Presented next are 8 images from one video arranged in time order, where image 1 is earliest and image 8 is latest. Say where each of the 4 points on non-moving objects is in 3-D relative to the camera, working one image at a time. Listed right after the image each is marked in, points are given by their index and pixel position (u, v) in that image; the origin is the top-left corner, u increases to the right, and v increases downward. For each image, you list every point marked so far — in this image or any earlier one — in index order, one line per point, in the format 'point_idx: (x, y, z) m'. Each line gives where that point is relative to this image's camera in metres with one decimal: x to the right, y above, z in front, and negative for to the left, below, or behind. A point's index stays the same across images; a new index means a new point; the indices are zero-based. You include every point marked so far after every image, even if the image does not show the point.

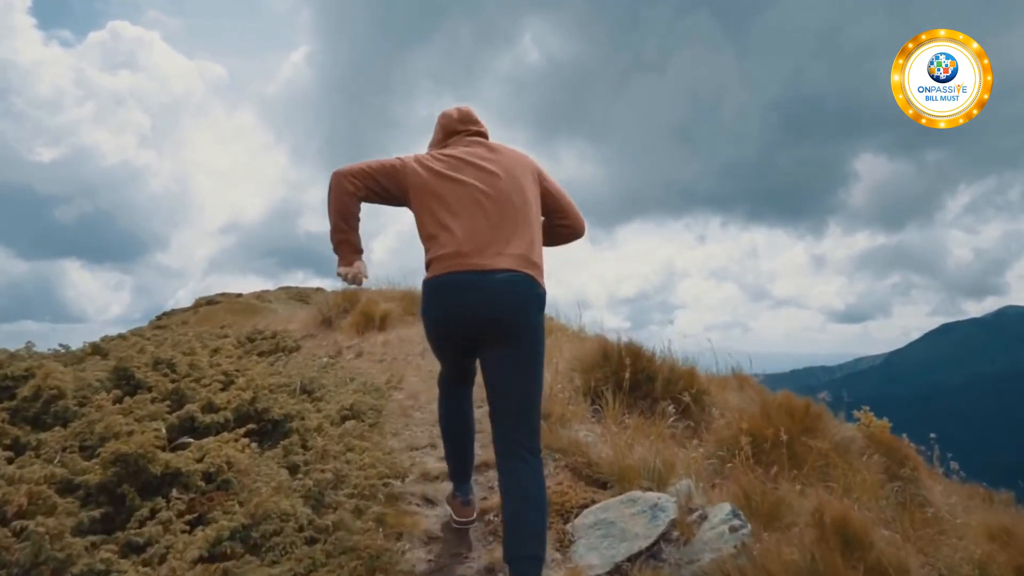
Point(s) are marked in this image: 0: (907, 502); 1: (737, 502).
0: (+2.3, -1.3, +4.1) m
1: (+1.1, -1.1, +3.4) m
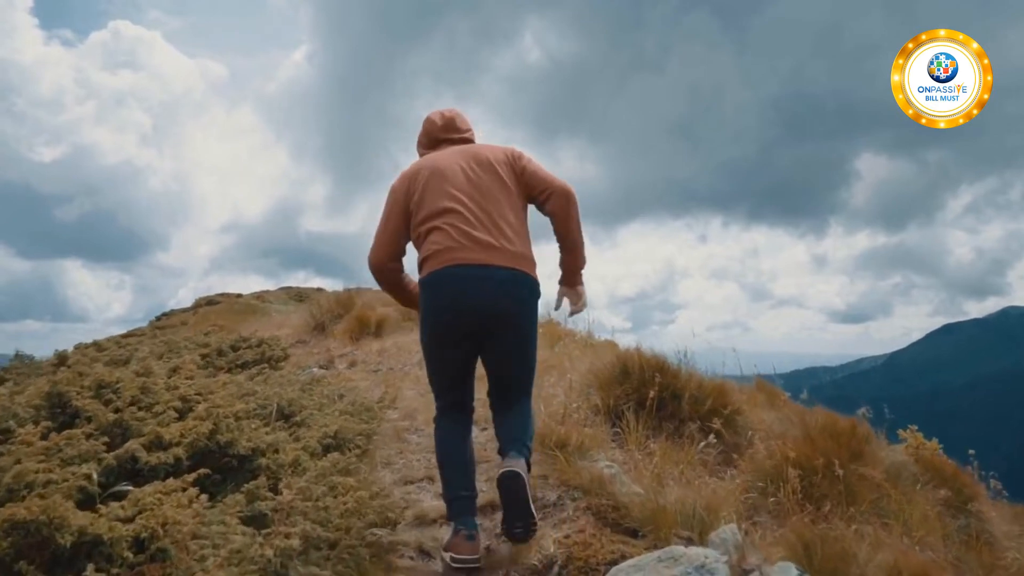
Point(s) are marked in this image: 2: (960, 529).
0: (+2.4, -1.3, +3.7) m
1: (+1.2, -1.1, +3.0) m
2: (+2.5, -1.3, +4.0) m
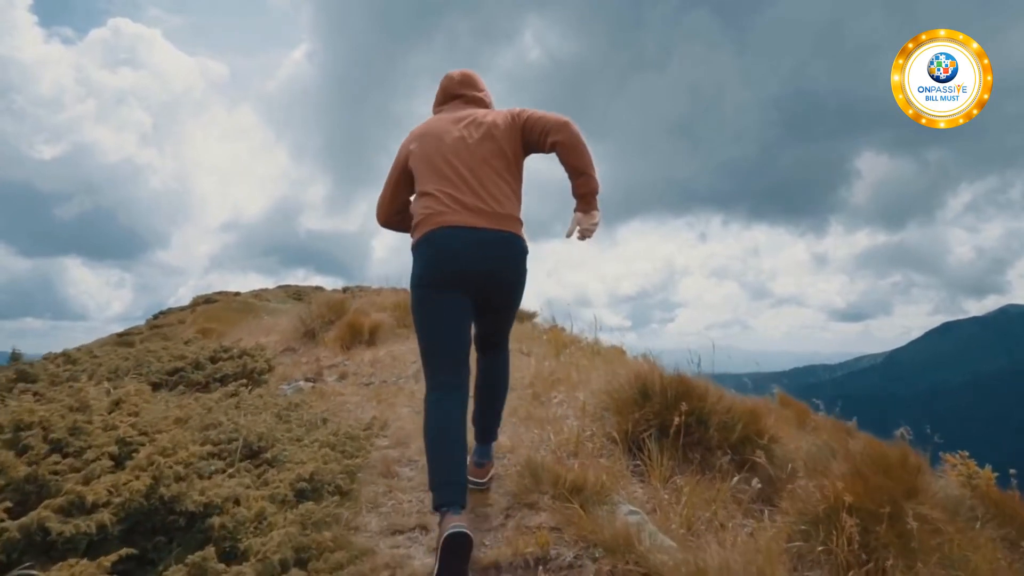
0: (+2.4, -1.4, +3.3) m
1: (+1.2, -1.1, +2.6) m
2: (+2.5, -1.4, +3.6) m
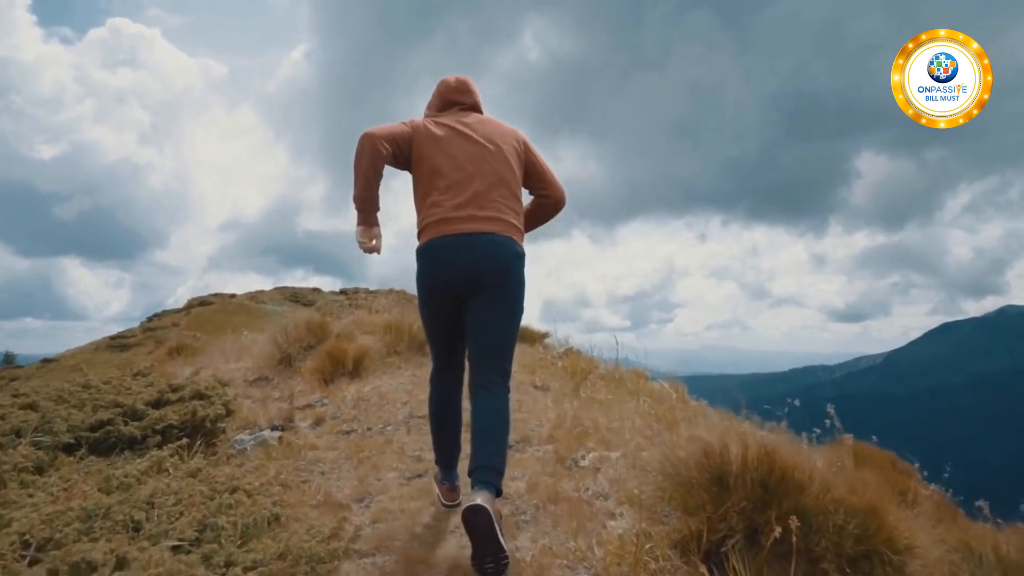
0: (+2.5, -1.5, +2.5) m
1: (+1.3, -1.3, +1.8) m
2: (+2.6, -1.5, +2.7) m
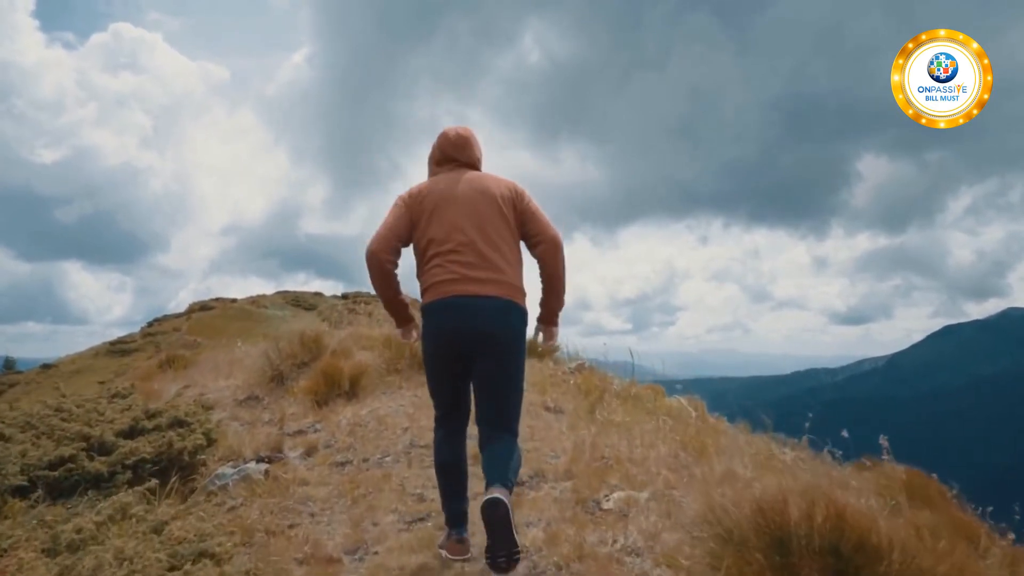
0: (+2.5, -1.6, +2.1) m
1: (+1.3, -1.4, +1.4) m
2: (+2.6, -1.6, +2.3) m
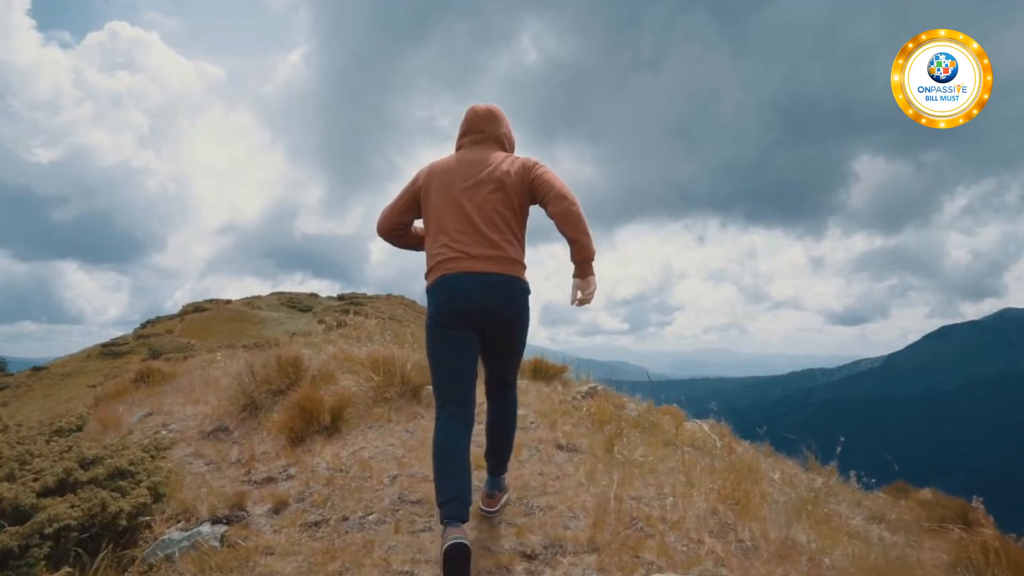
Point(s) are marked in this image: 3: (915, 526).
0: (+2.6, -1.7, +1.5) m
1: (+1.4, -1.4, +0.8) m
2: (+2.7, -1.7, +1.8) m
3: (+3.3, -1.9, +5.8) m
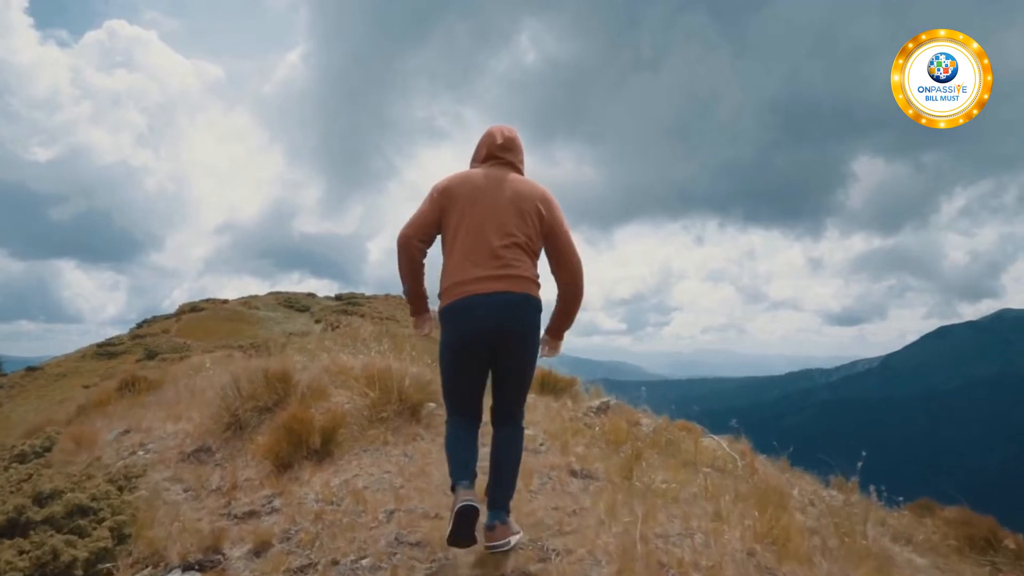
0: (+2.6, -1.7, +1.2) m
1: (+1.4, -1.5, +0.5) m
2: (+2.7, -1.7, +1.4) m
3: (+3.3, -2.0, +5.4) m
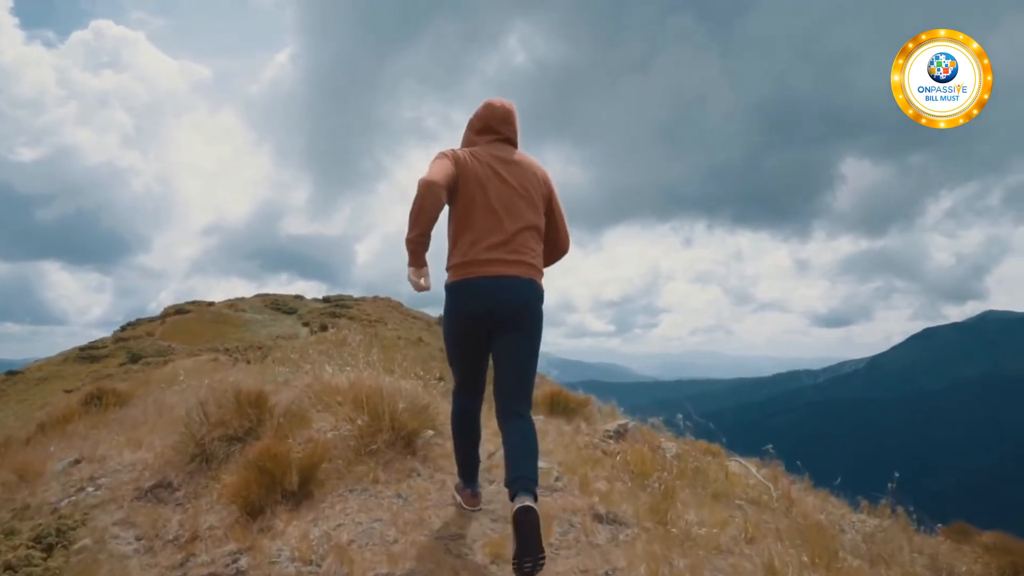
0: (+2.7, -1.8, +0.7) m
1: (+1.5, -1.5, 0.0) m
2: (+2.8, -1.8, +1.0) m
3: (+3.4, -2.0, +5.0) m
